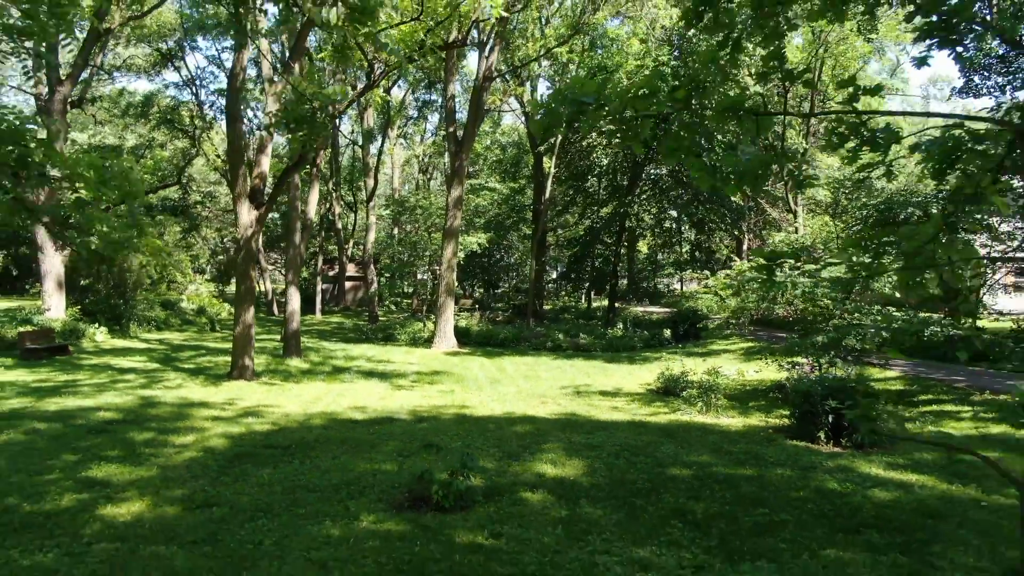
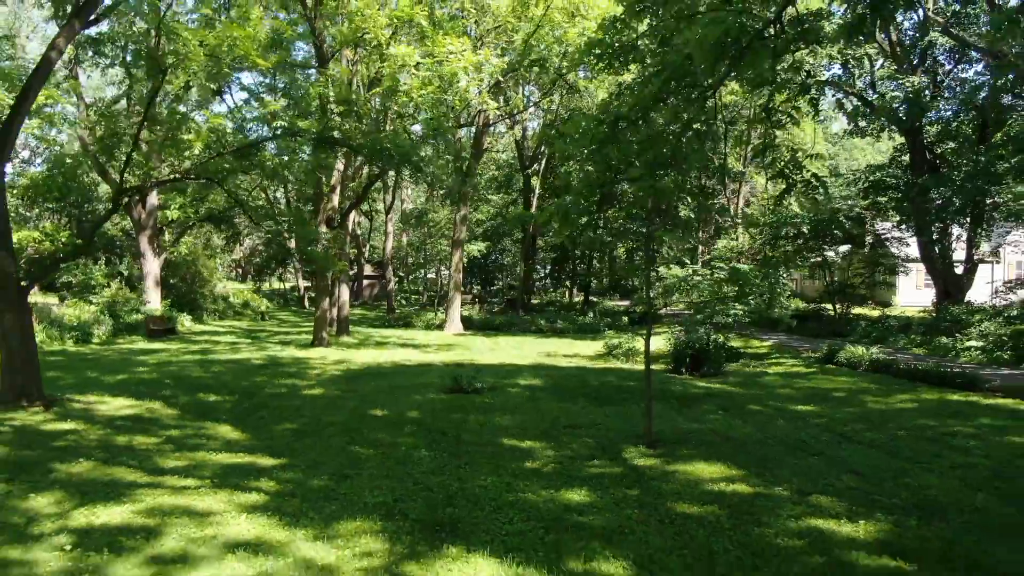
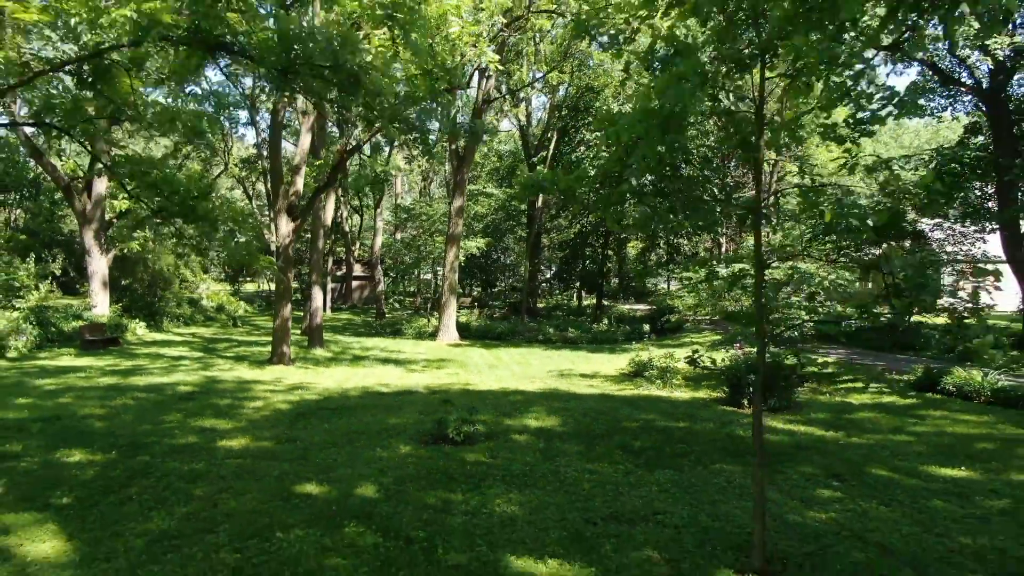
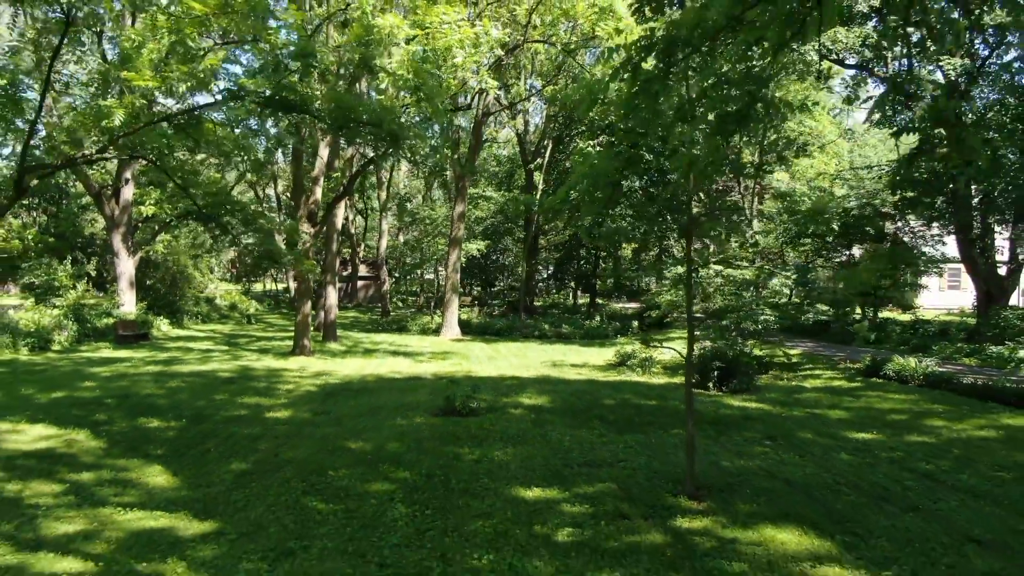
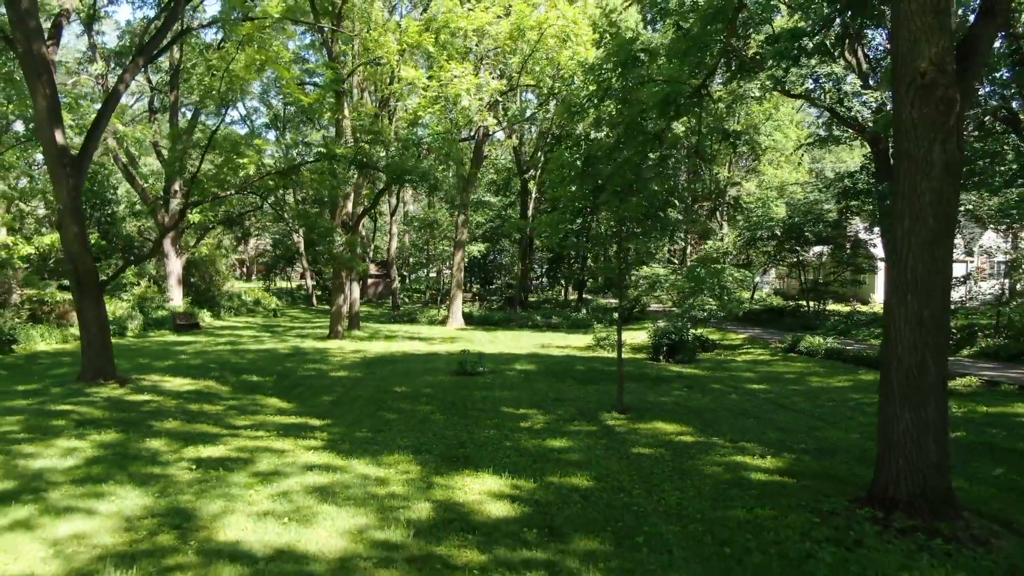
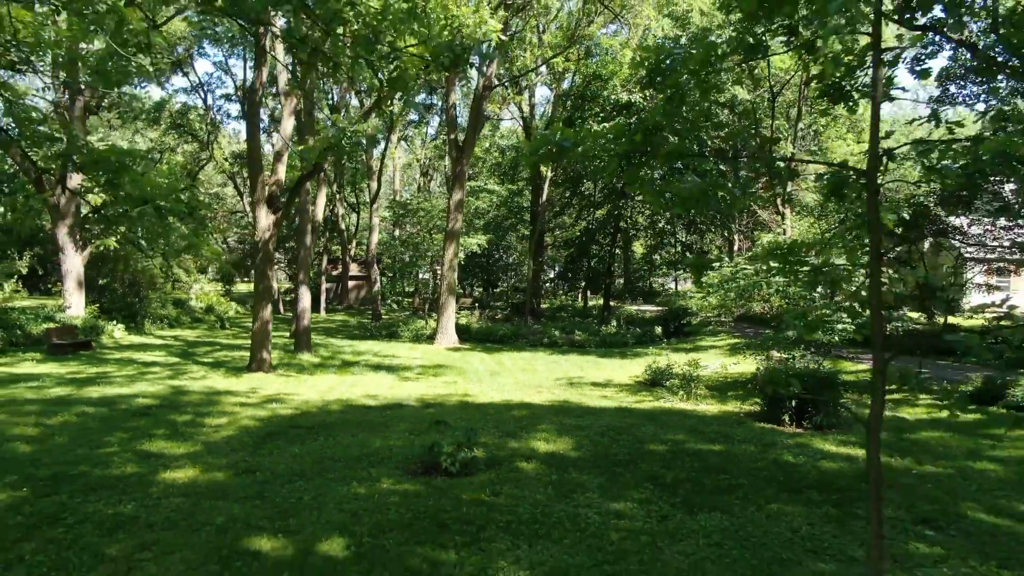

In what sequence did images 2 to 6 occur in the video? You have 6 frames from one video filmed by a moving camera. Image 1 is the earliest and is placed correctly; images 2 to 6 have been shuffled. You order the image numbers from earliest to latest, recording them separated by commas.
6, 3, 4, 2, 5
